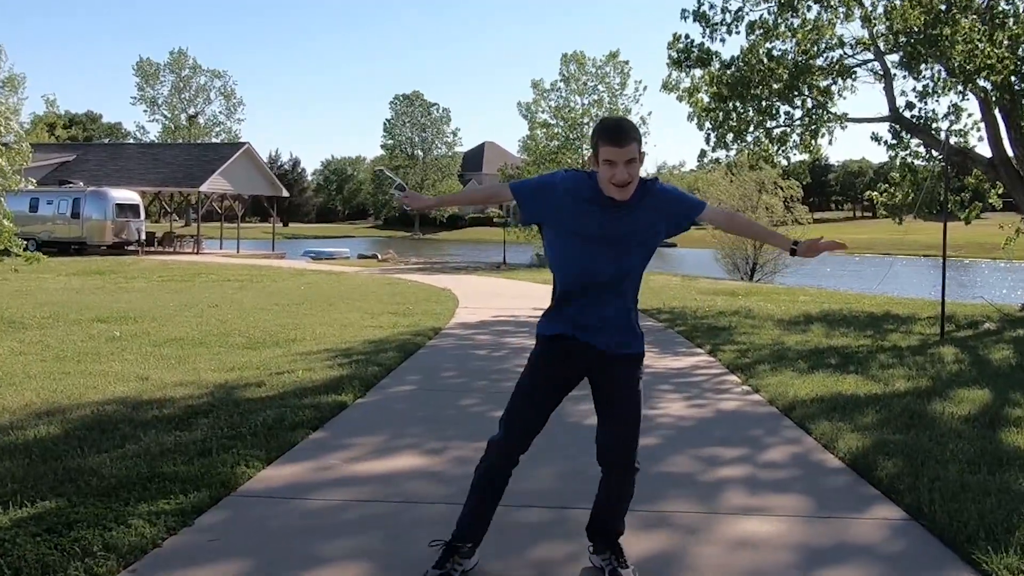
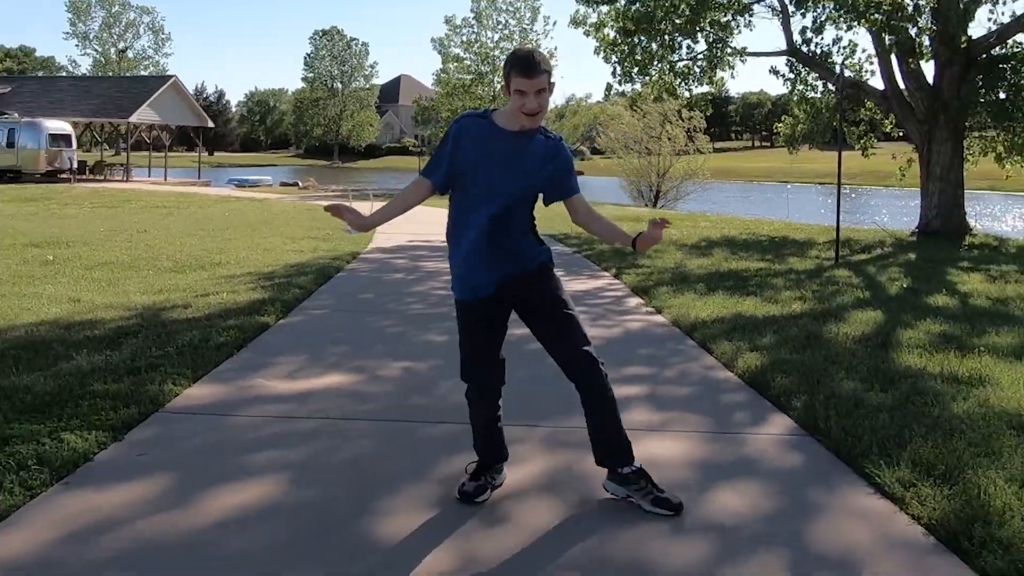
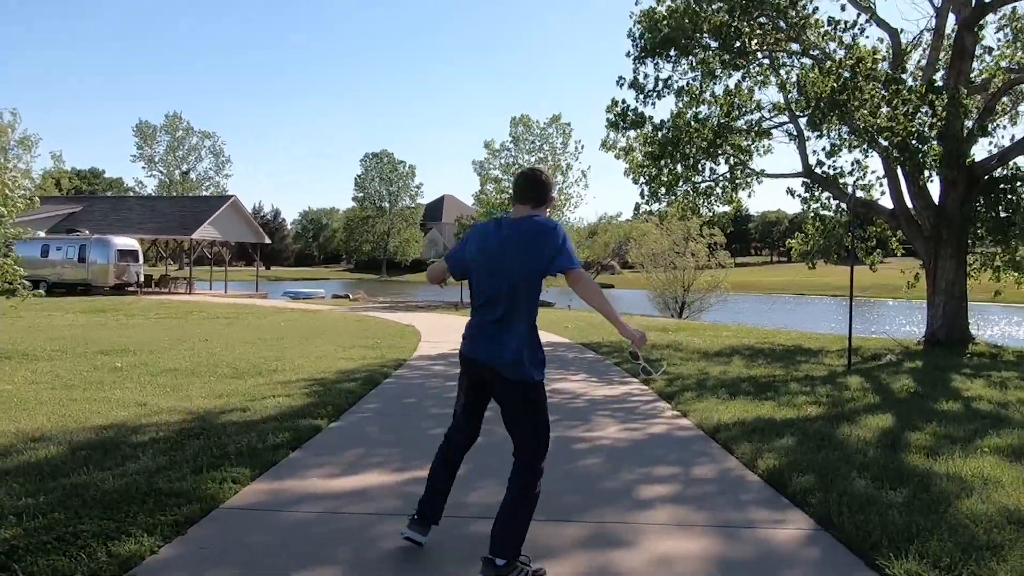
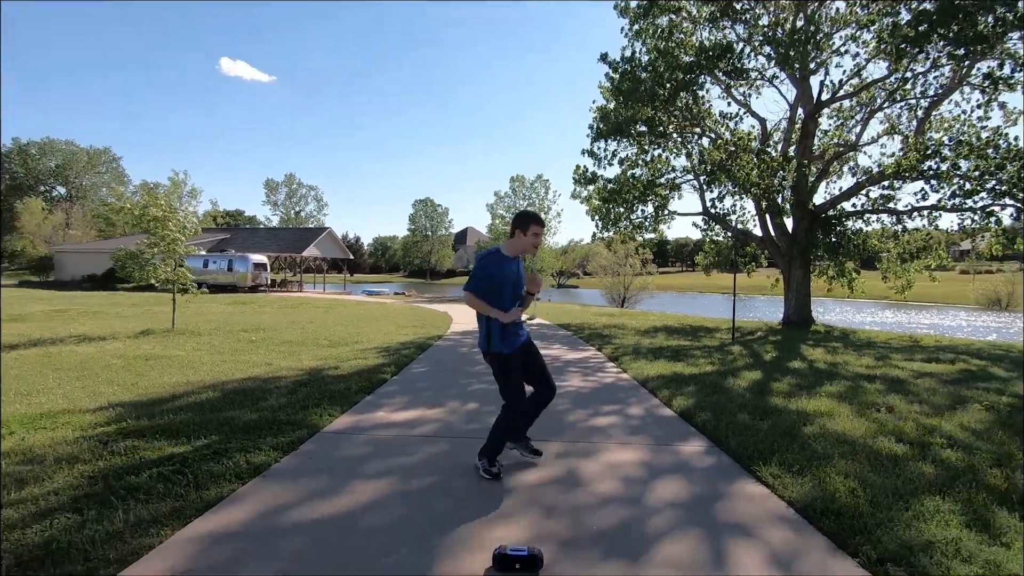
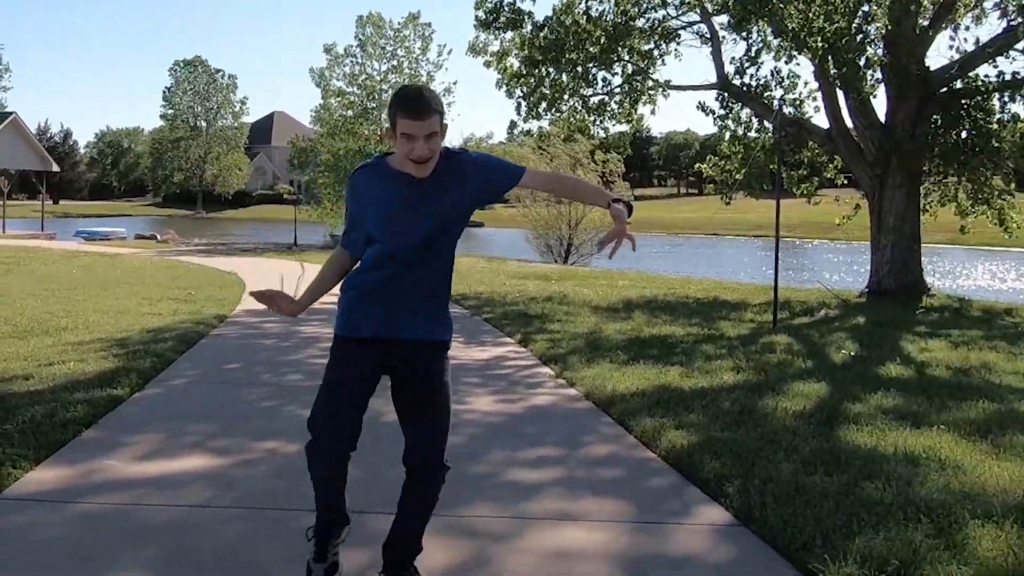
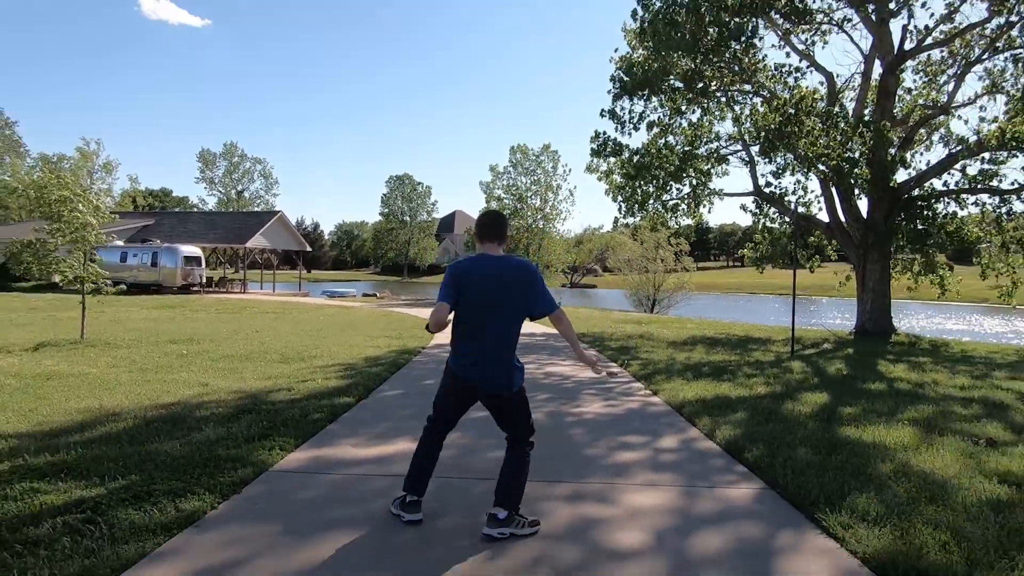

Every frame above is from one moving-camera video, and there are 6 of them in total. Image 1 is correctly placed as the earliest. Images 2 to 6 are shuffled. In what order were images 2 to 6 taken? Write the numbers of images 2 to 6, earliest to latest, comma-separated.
5, 2, 4, 3, 6
